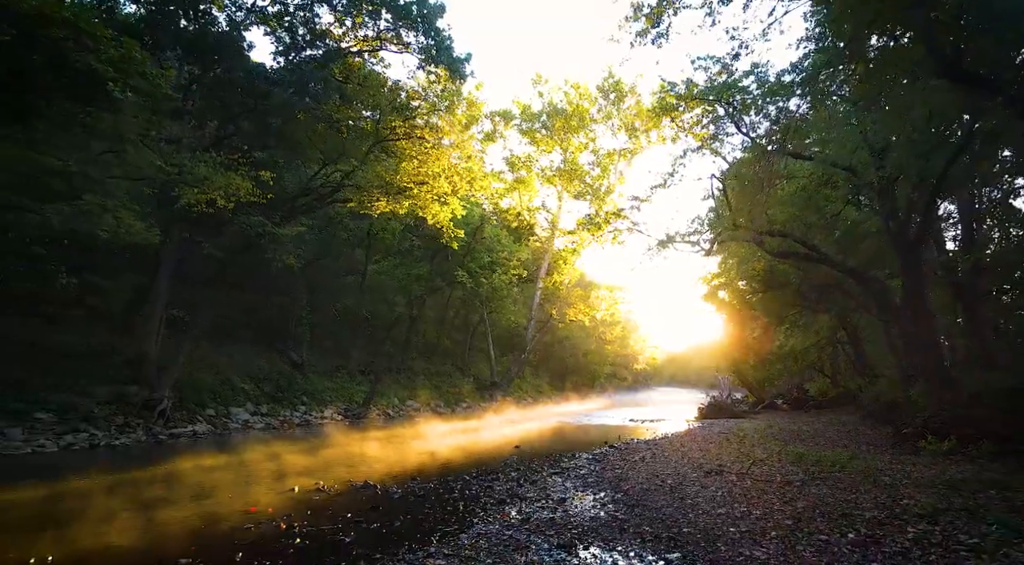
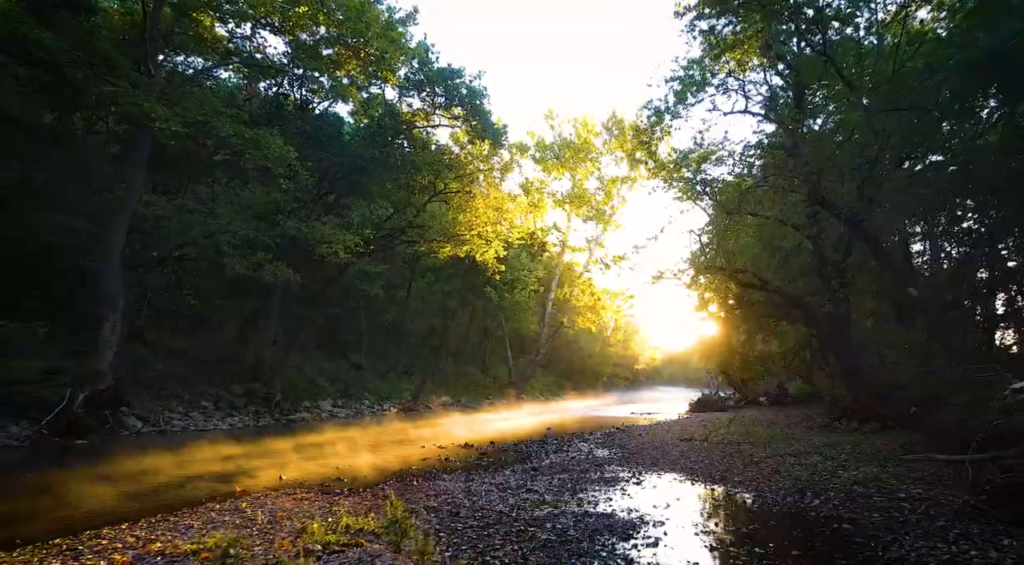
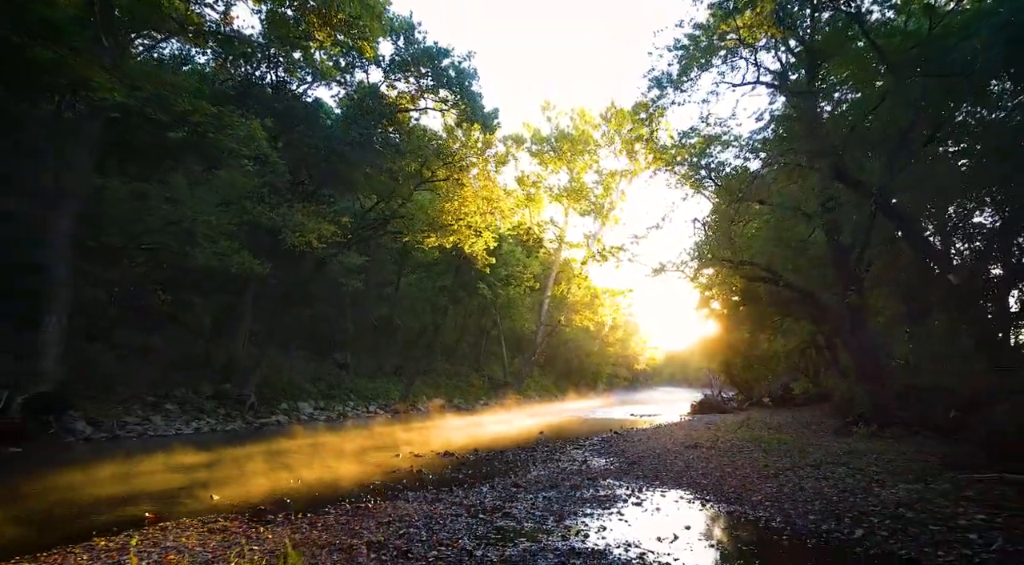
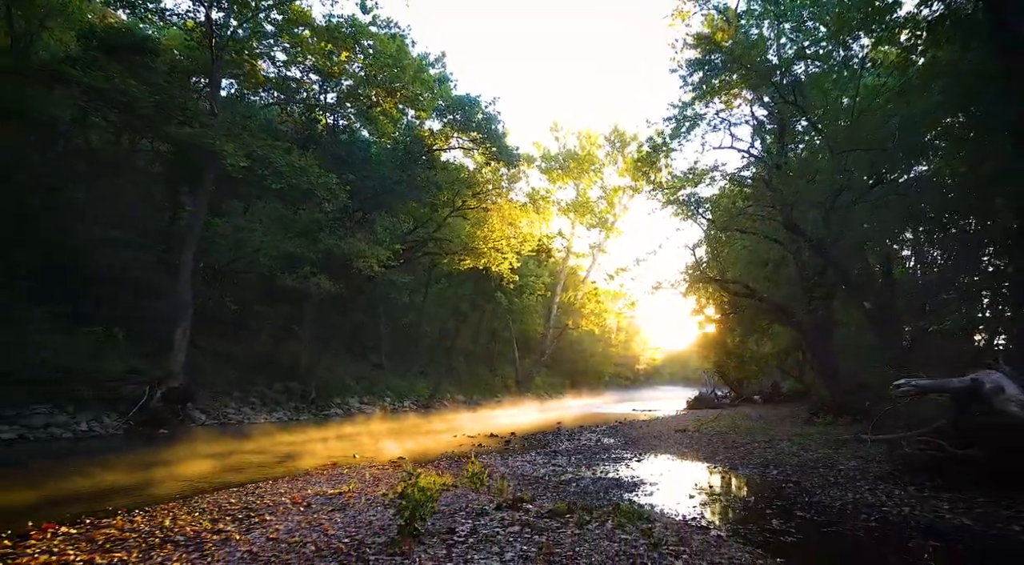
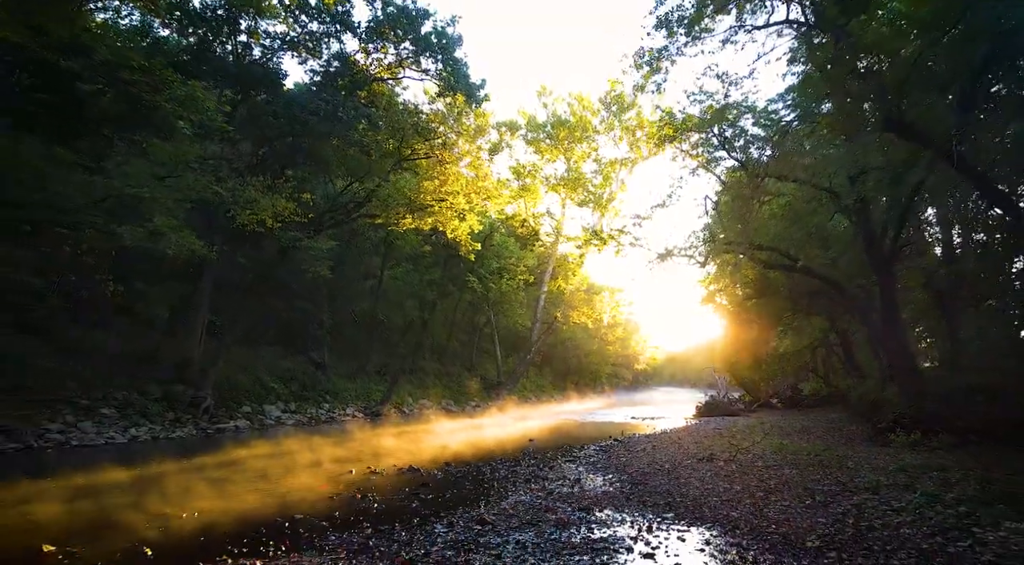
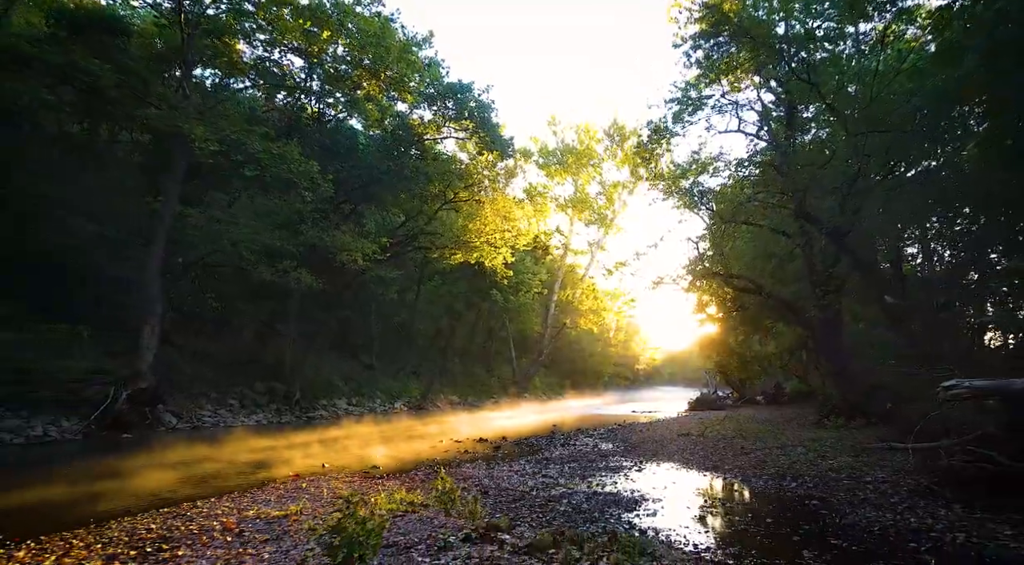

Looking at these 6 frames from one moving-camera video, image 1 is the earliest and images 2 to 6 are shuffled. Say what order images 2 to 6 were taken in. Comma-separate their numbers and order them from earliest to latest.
5, 3, 2, 6, 4
